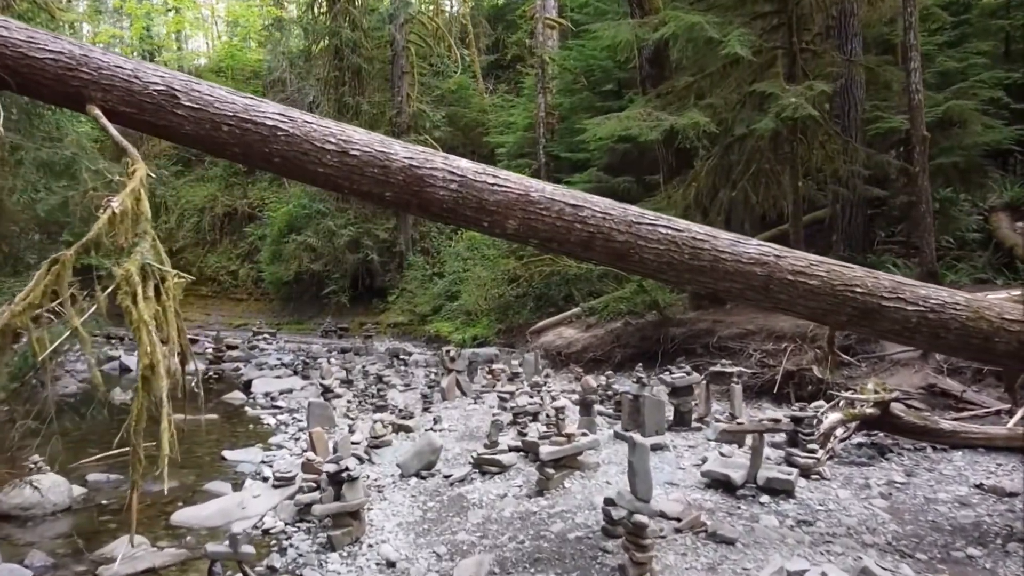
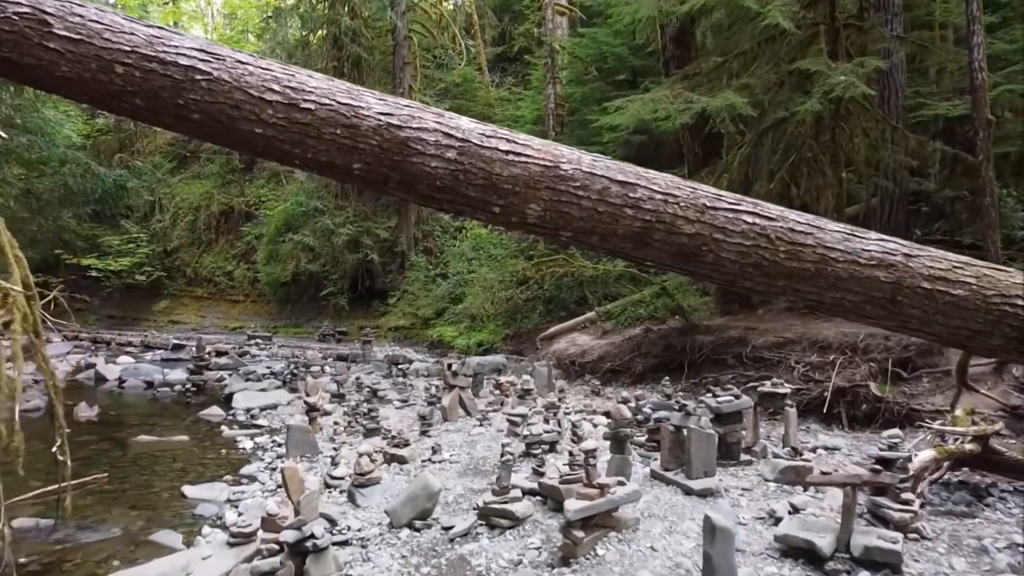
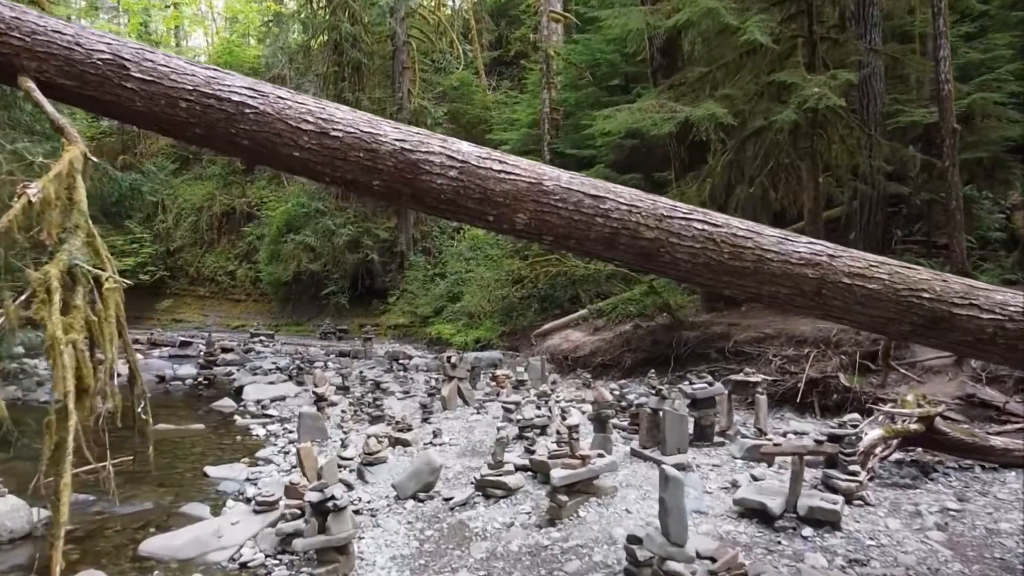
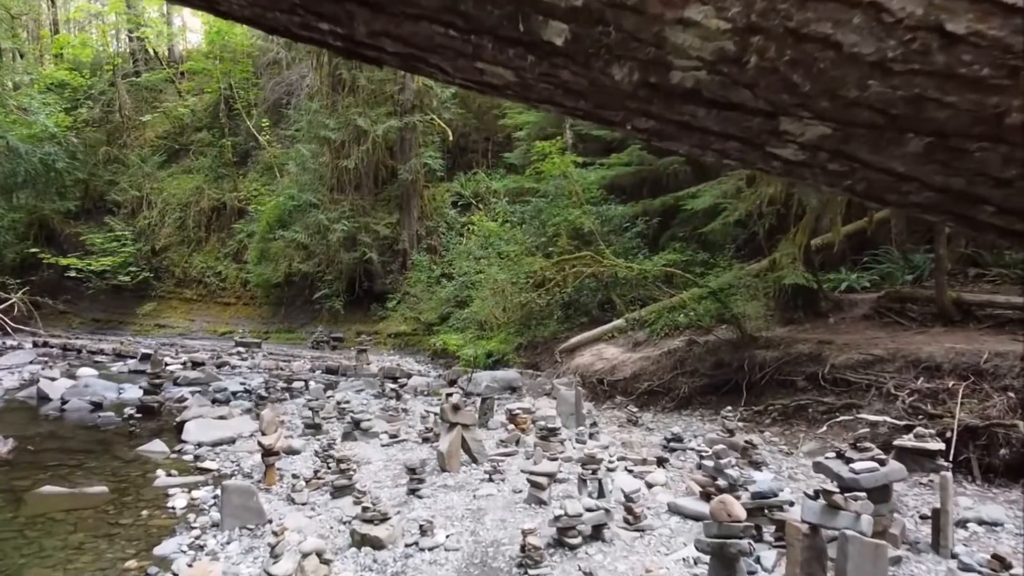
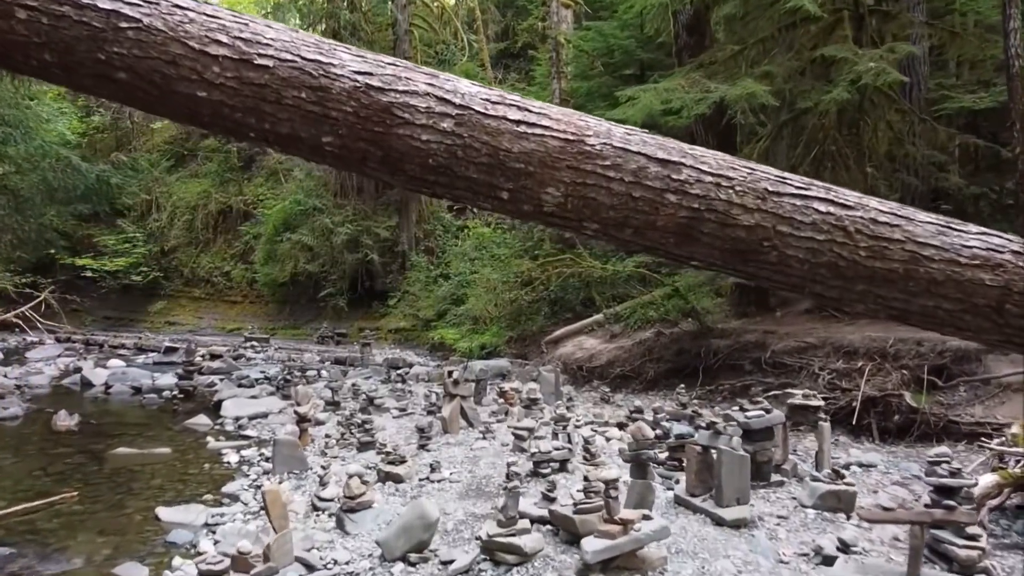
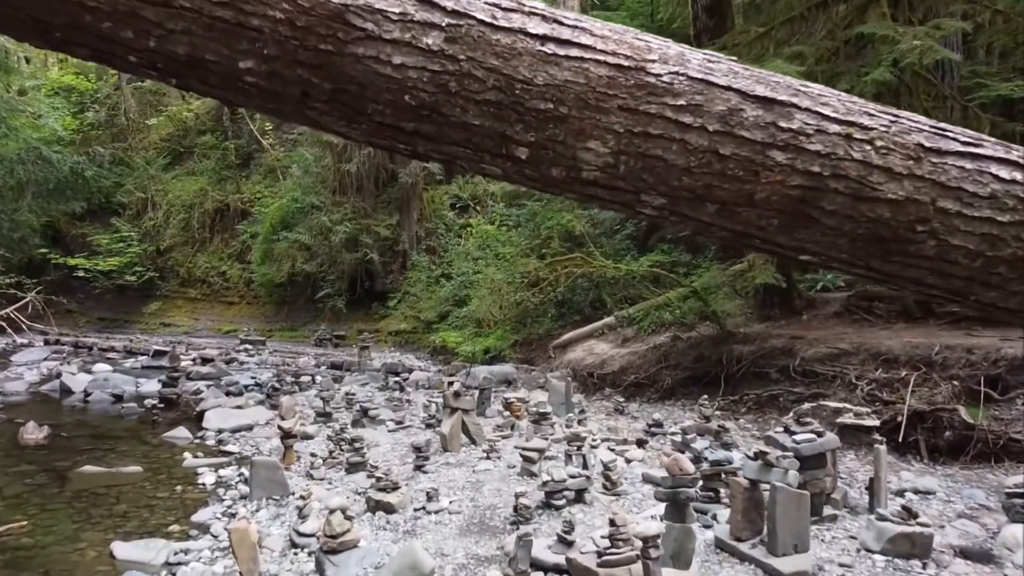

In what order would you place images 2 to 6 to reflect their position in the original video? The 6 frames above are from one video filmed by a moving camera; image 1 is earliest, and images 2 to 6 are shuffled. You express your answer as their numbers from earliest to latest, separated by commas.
3, 2, 5, 6, 4
